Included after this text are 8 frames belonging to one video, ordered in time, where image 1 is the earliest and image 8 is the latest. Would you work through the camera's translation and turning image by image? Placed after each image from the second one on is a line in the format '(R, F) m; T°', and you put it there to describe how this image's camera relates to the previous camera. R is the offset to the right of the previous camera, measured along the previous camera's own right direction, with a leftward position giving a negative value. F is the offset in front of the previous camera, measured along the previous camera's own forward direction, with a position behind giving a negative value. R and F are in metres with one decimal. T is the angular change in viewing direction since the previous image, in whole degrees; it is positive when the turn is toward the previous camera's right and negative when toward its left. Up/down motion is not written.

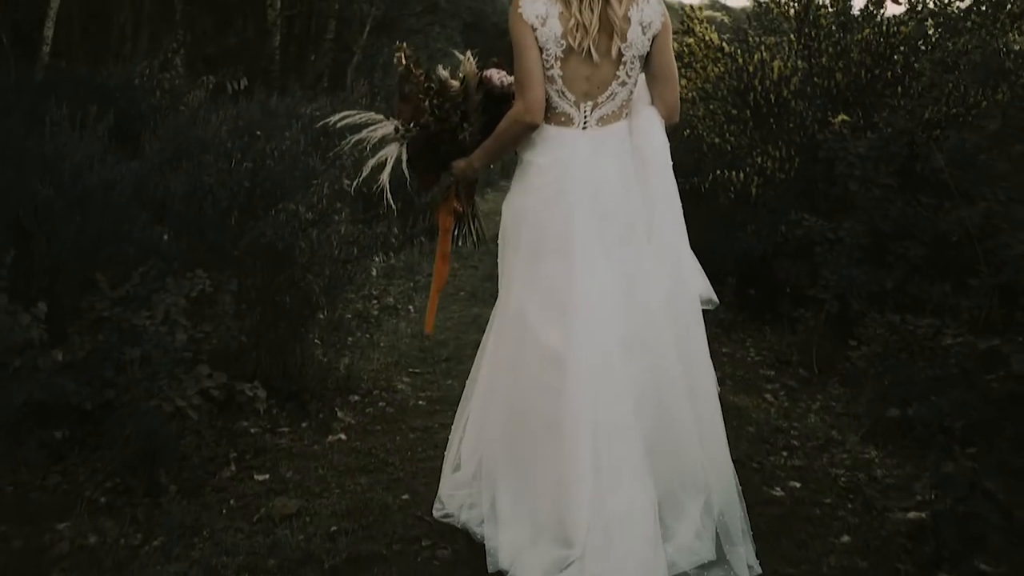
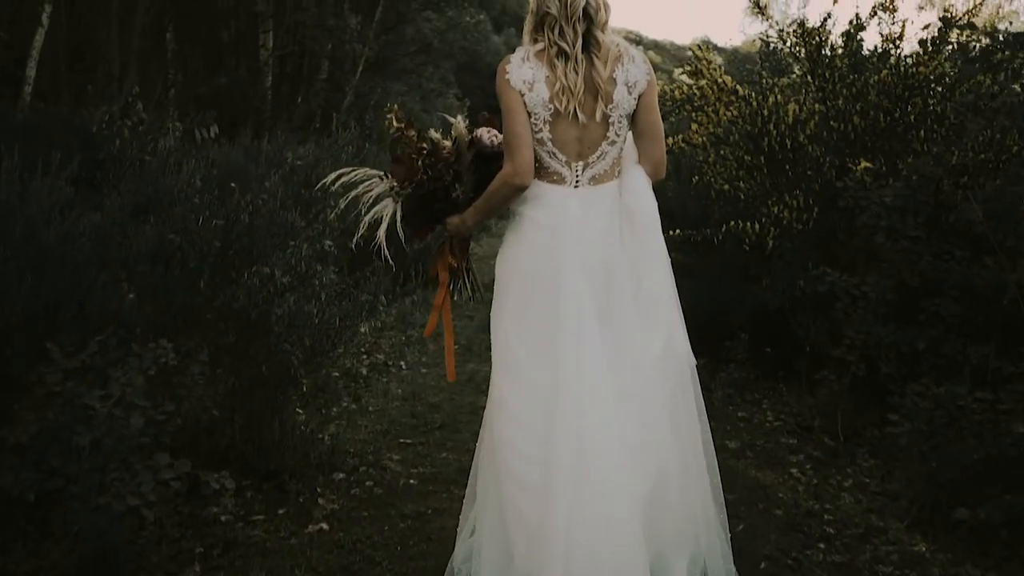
(0.0, +0.3) m; 0°
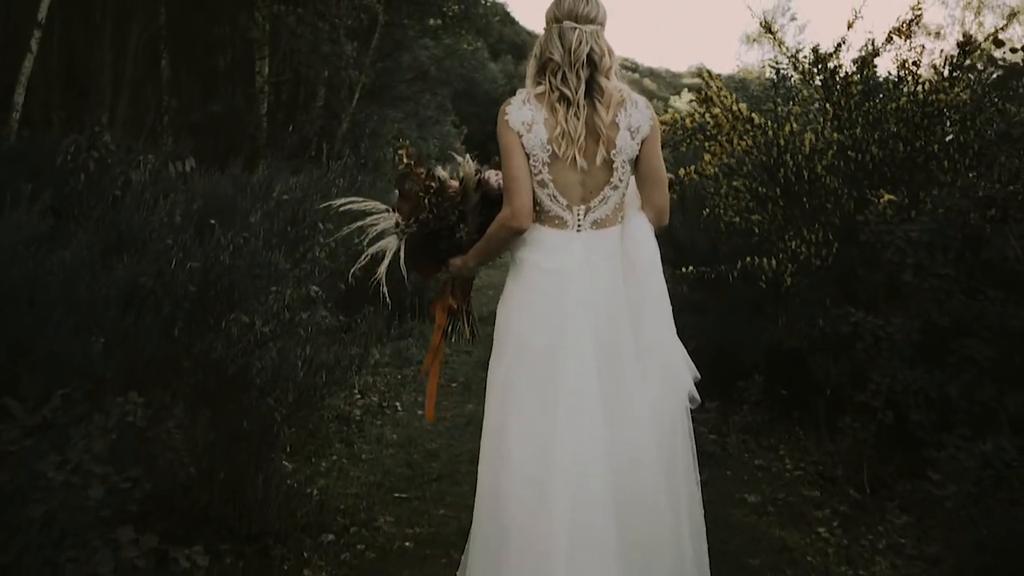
(0.0, +0.2) m; 0°
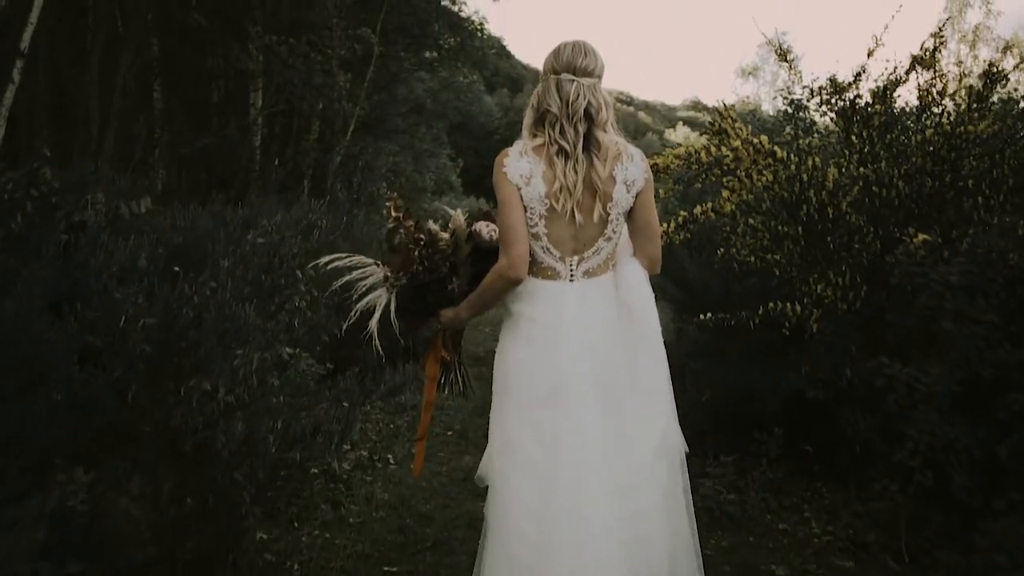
(0.0, +0.3) m; 0°
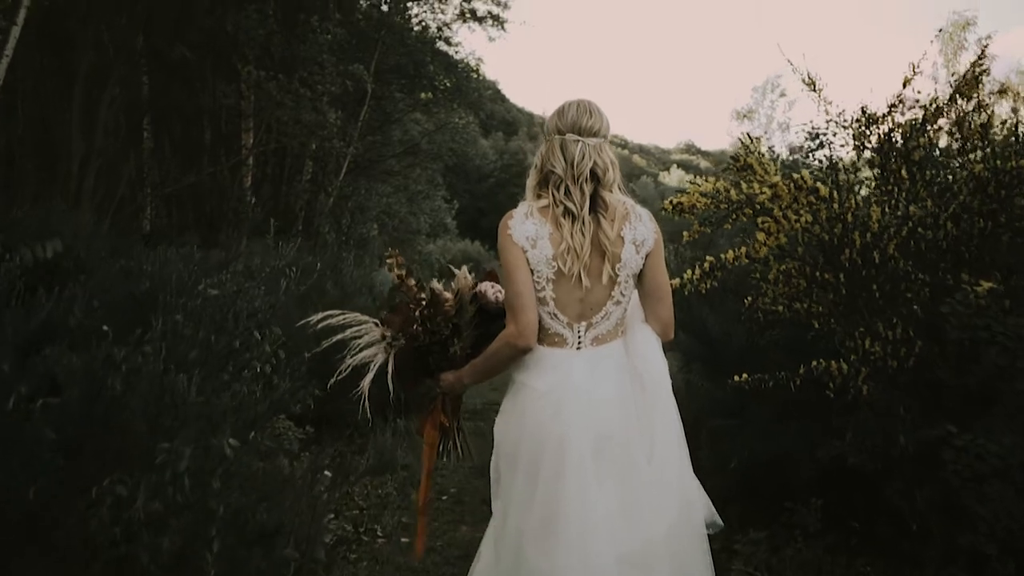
(0.0, +0.4) m; 0°
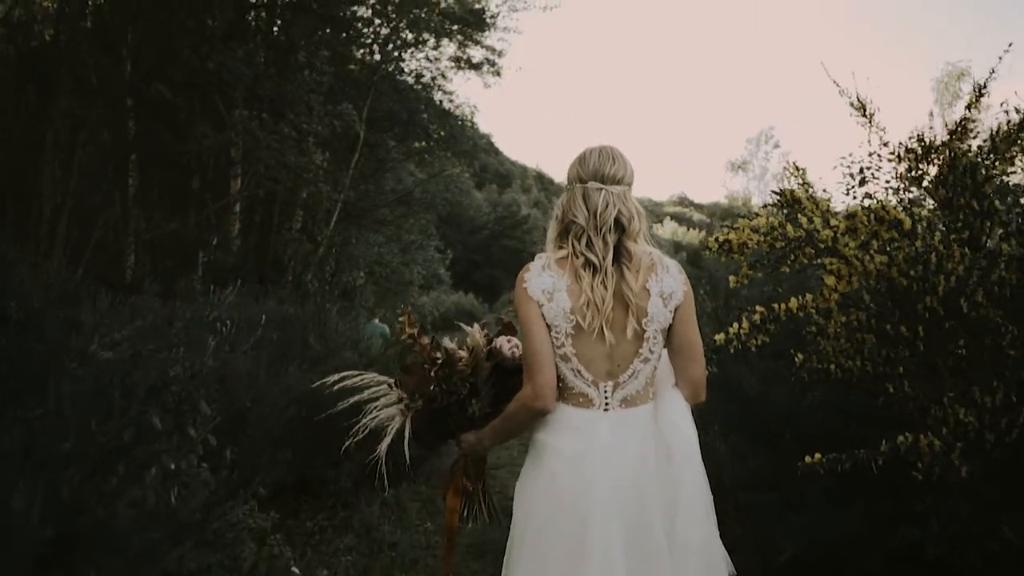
(0.0, +0.5) m; 0°
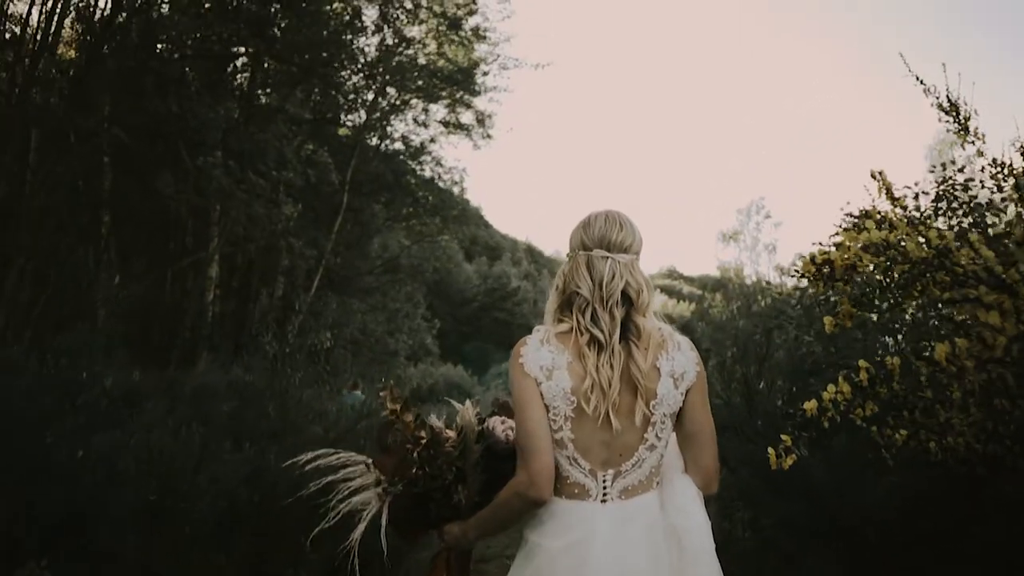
(0.0, +0.8) m; +1°
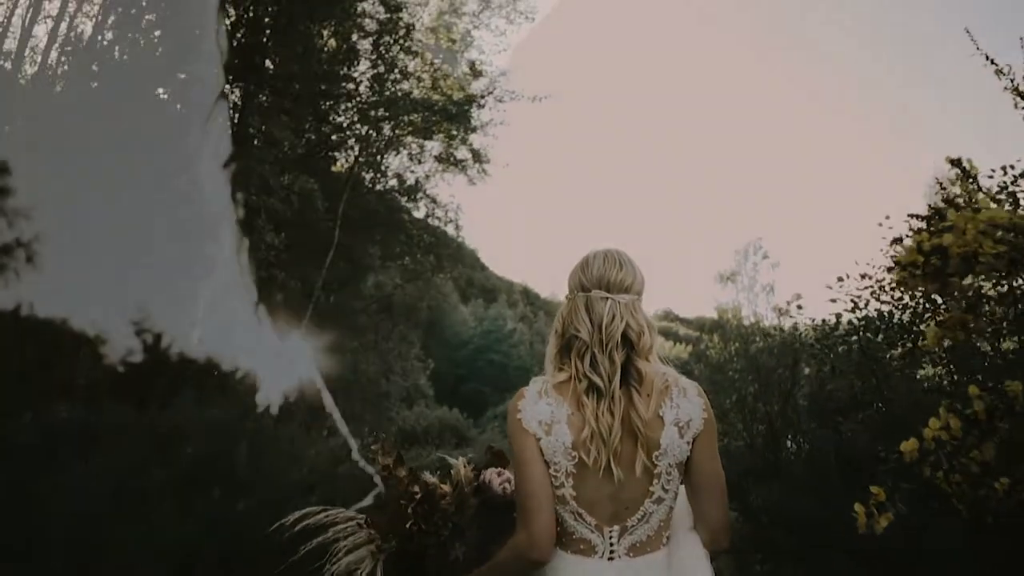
(0.0, +0.4) m; 0°
